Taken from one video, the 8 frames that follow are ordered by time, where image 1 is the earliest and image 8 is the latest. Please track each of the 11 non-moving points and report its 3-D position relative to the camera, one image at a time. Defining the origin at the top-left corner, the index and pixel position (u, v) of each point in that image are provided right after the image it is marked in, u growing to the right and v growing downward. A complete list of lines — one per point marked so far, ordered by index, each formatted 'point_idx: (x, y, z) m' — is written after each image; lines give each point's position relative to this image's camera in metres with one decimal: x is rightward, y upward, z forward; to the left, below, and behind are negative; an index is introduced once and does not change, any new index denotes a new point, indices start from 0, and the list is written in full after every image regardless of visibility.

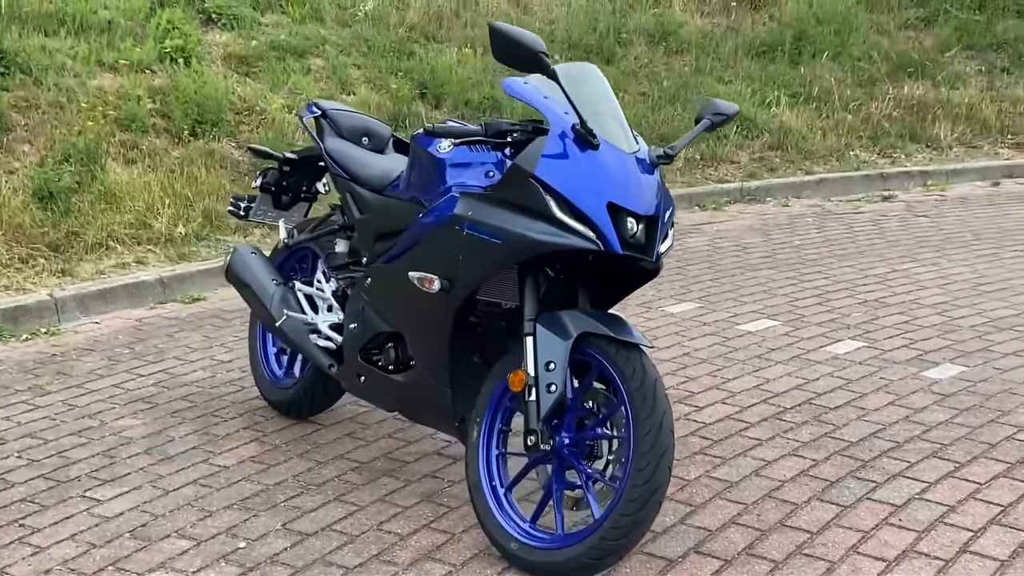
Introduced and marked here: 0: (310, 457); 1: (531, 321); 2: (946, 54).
0: (-0.7, -0.6, +4.0) m
1: (0.0, -0.1, +3.1) m
2: (+4.3, +2.3, +11.9) m
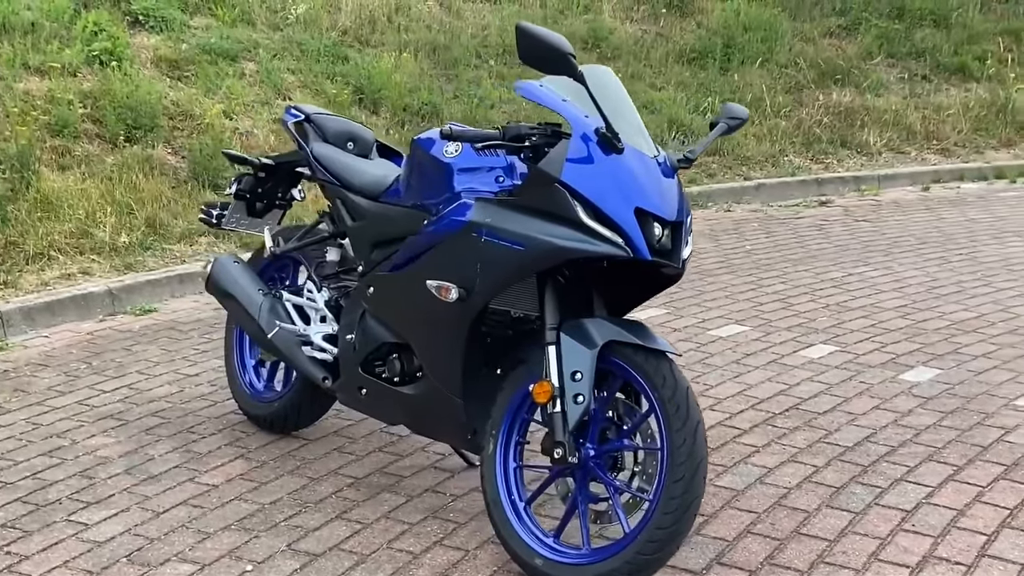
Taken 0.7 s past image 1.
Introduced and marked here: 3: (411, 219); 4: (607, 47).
0: (-0.7, -0.6, +3.8) m
1: (+0.1, -0.1, +3.1) m
2: (+3.6, +2.3, +12.2) m
3: (-0.3, +0.2, +3.5) m
4: (+0.9, +2.3, +11.5) m
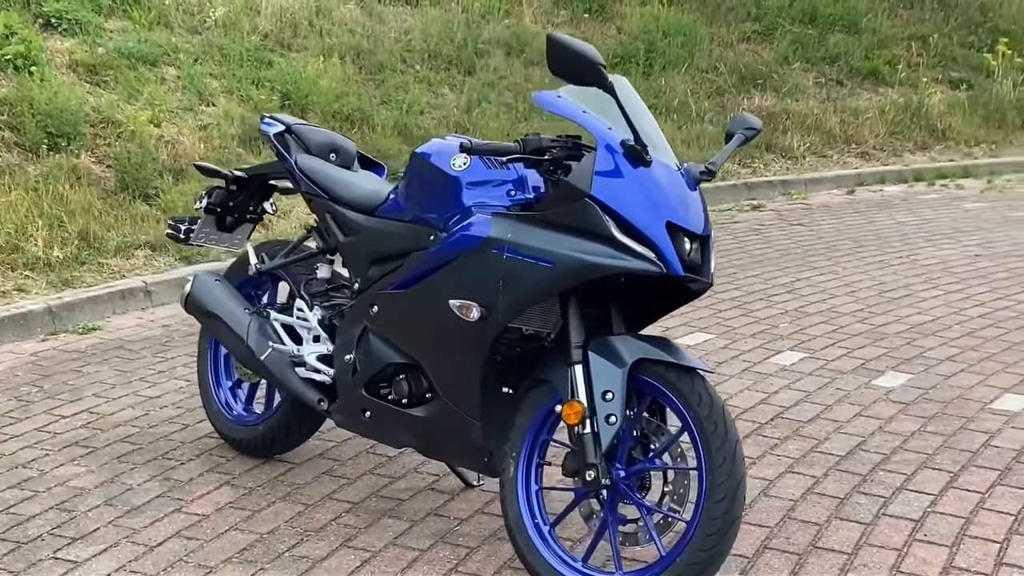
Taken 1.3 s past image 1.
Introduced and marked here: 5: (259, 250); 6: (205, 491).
0: (-0.7, -0.6, +3.7) m
1: (+0.2, -0.1, +3.0) m
2: (+2.8, +2.3, +12.3) m
3: (-0.3, +0.1, +3.4) m
4: (+0.2, +2.2, +11.4) m
5: (-0.8, +0.1, +3.9) m
6: (-0.9, -0.6, +3.7) m
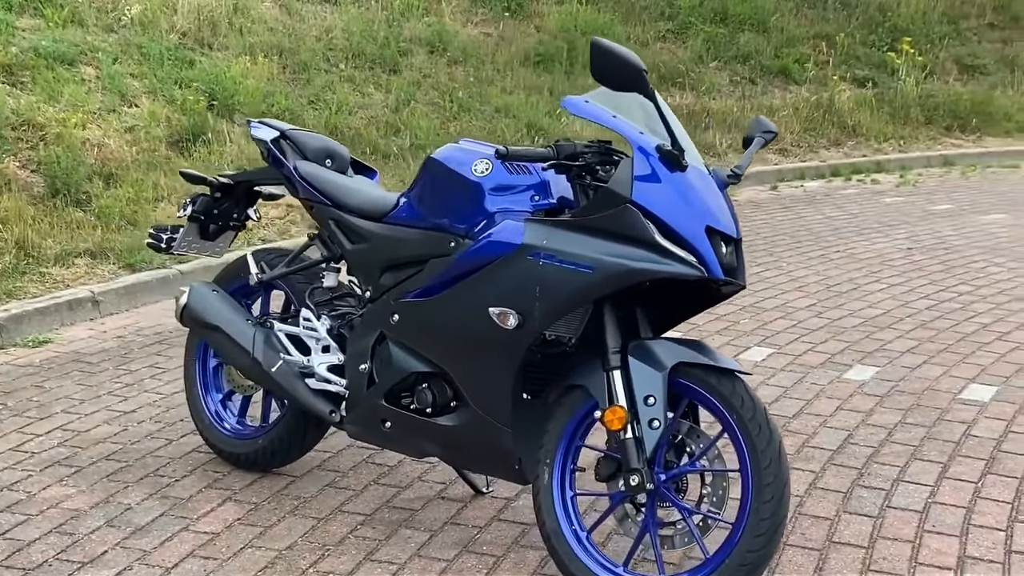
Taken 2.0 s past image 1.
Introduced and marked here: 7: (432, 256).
0: (-0.6, -0.7, +3.6) m
1: (+0.3, -0.2, +3.0) m
2: (+2.0, +2.4, +12.5) m
3: (-0.2, +0.1, +3.3) m
4: (-0.6, +2.2, +11.4) m
5: (-0.8, +0.1, +3.8) m
6: (-0.9, -0.7, +3.6) m
7: (-0.2, +0.1, +3.3) m
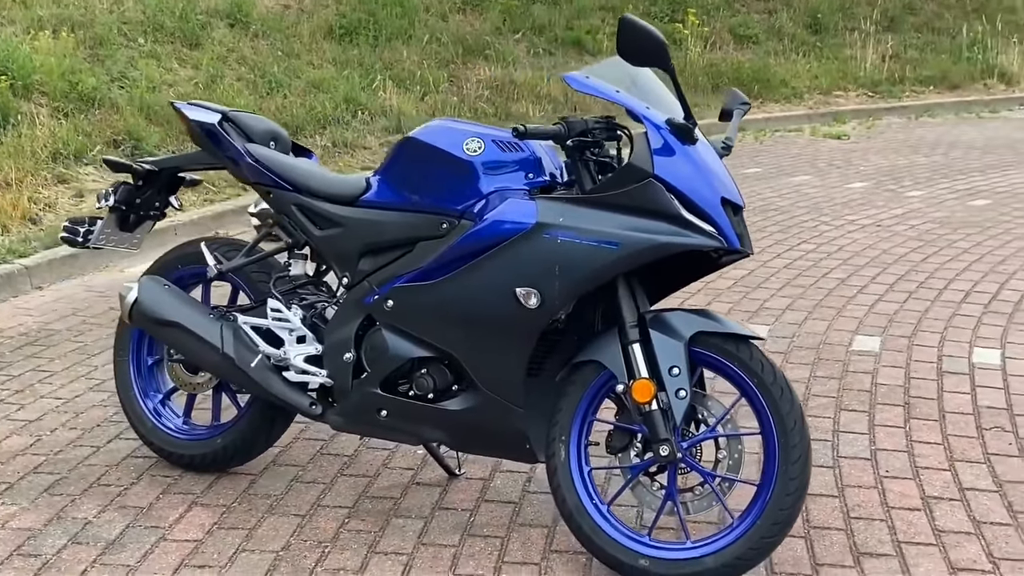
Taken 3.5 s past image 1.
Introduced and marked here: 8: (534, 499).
0: (-0.6, -0.6, +3.4) m
1: (+0.3, -0.1, +3.0) m
2: (-0.1, +2.7, +12.7) m
3: (-0.2, +0.2, +3.2) m
4: (-2.4, +2.4, +11.0) m
5: (-0.9, +0.1, +3.6) m
6: (-0.9, -0.6, +3.4) m
7: (-0.2, +0.1, +3.2) m
8: (+0.1, -0.6, +3.6) m
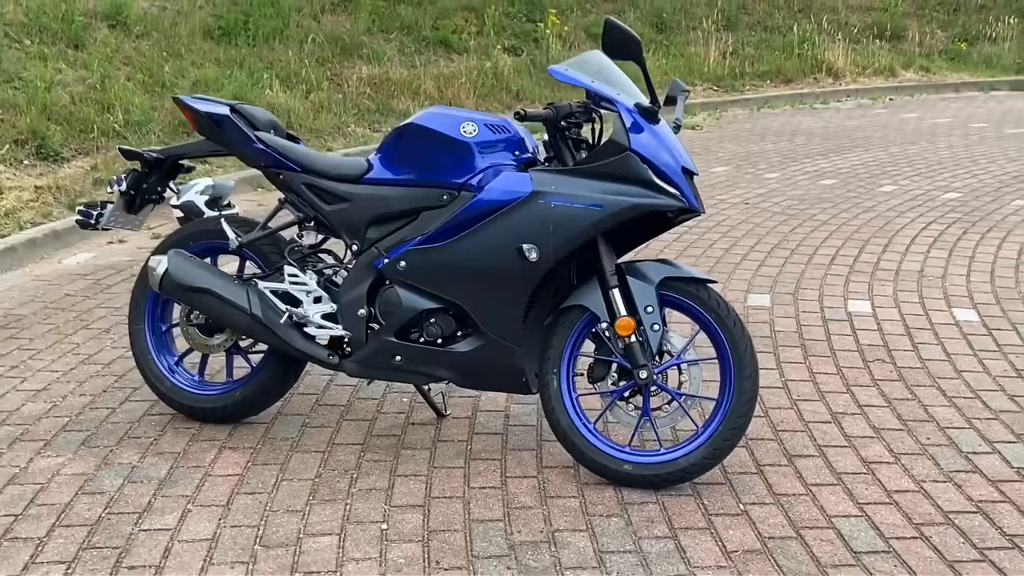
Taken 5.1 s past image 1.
0: (-0.7, -0.5, +4.0) m
1: (+0.3, 0.0, +3.7) m
2: (-1.6, +2.8, +13.2) m
3: (-0.3, +0.3, +3.8) m
4: (-3.5, +2.4, +11.2) m
5: (-1.0, +0.2, +4.1) m
6: (-1.0, -0.5, +3.9) m
7: (-0.3, +0.3, +3.8) m
8: (0.0, -0.5, +4.2) m
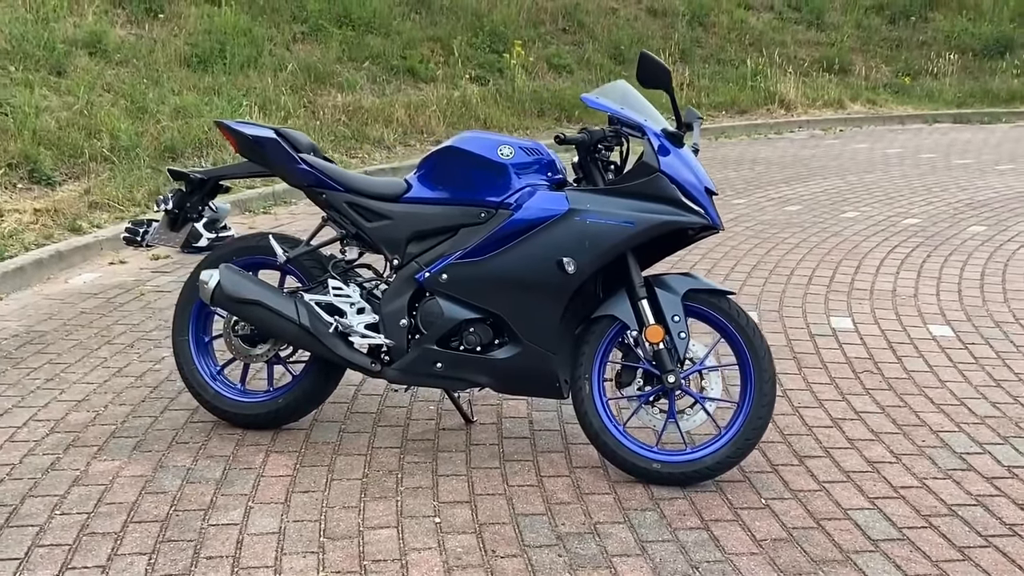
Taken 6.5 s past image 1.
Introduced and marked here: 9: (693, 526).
0: (-0.6, -0.6, +4.2) m
1: (+0.4, 0.0, +4.0) m
2: (-1.9, +2.5, +13.4) m
3: (-0.2, +0.3, +4.1) m
4: (-3.8, +2.2, +11.4) m
5: (-0.9, +0.2, +4.4) m
6: (-0.9, -0.6, +4.1) m
7: (-0.2, +0.2, +4.1) m
8: (+0.1, -0.5, +4.4) m
9: (+0.6, -0.7, +3.7) m
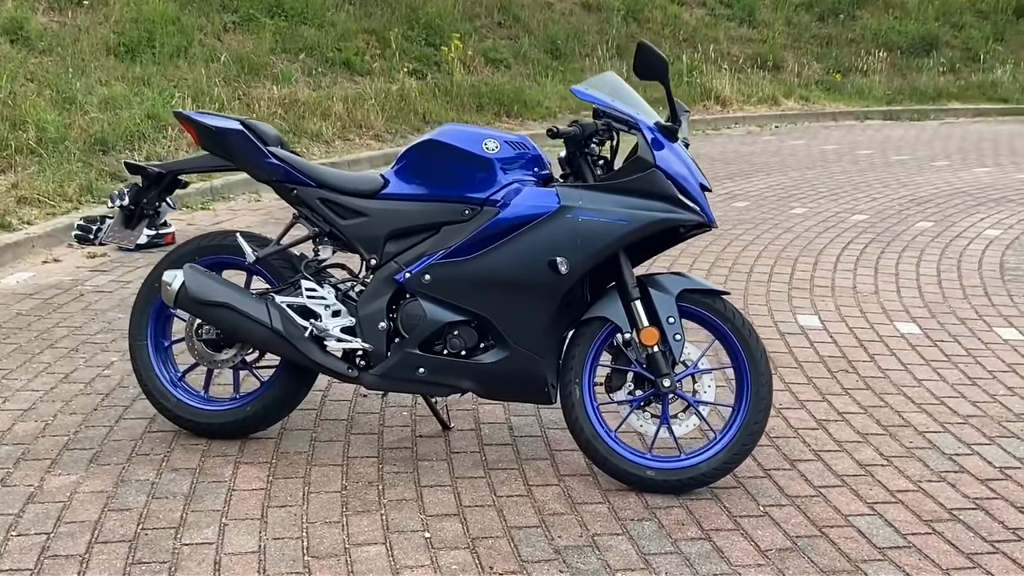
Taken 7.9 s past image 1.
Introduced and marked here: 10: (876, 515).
0: (-0.6, -0.6, +4.0) m
1: (+0.4, 0.0, +3.8) m
2: (-2.6, +2.5, +13.1) m
3: (-0.2, +0.3, +3.9) m
4: (-4.3, +2.2, +10.9) m
5: (-1.0, +0.2, +4.1) m
6: (-0.9, -0.6, +3.9) m
7: (-0.2, +0.2, +3.9) m
8: (0.0, -0.5, +4.3) m
9: (+0.5, -0.7, +3.6) m
10: (+1.1, -0.7, +3.8) m
